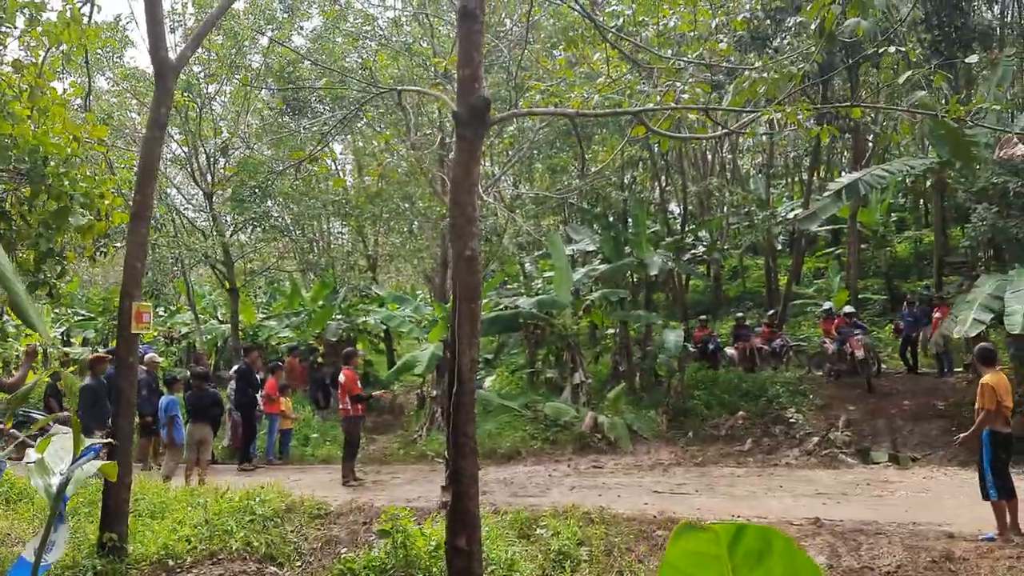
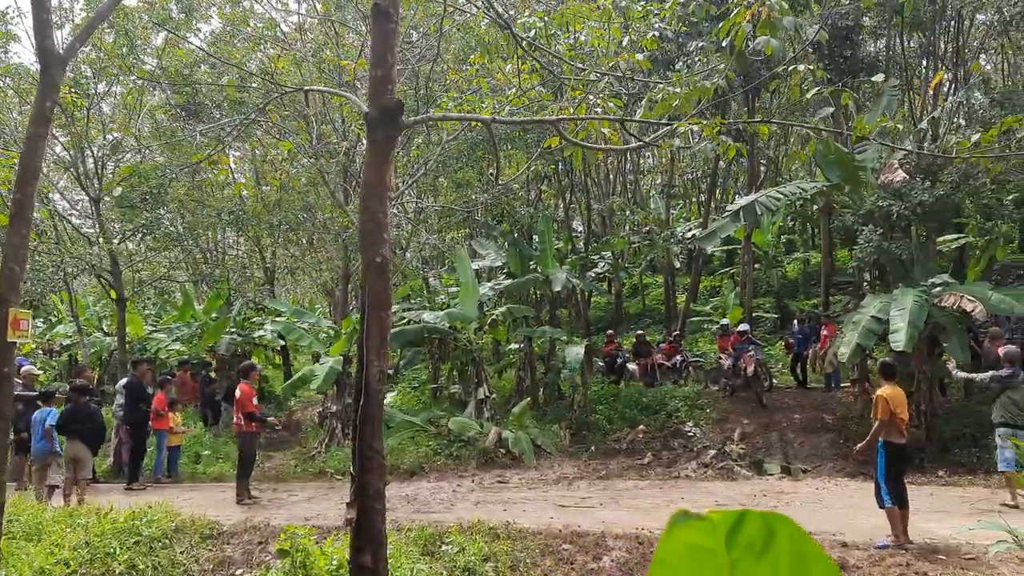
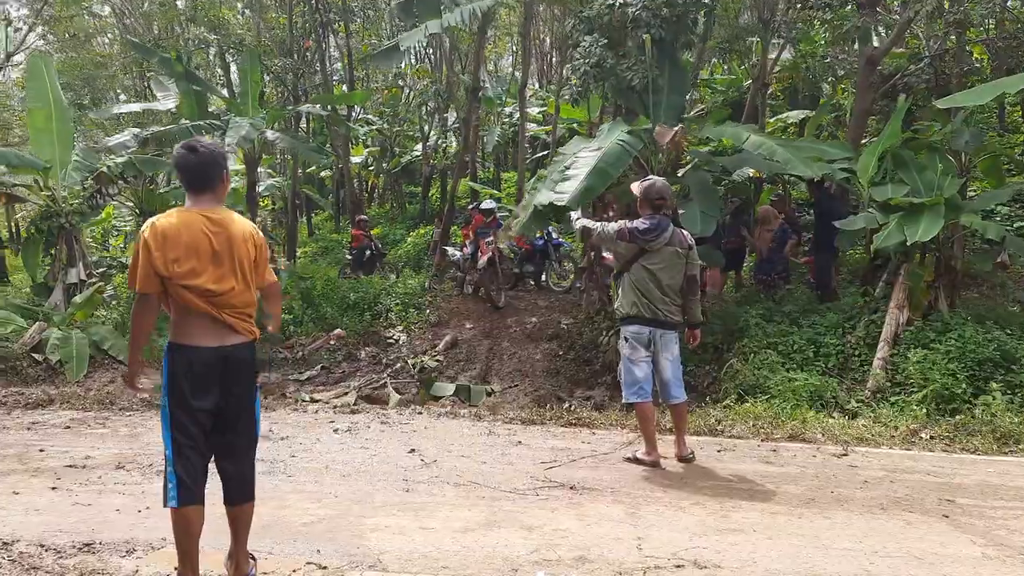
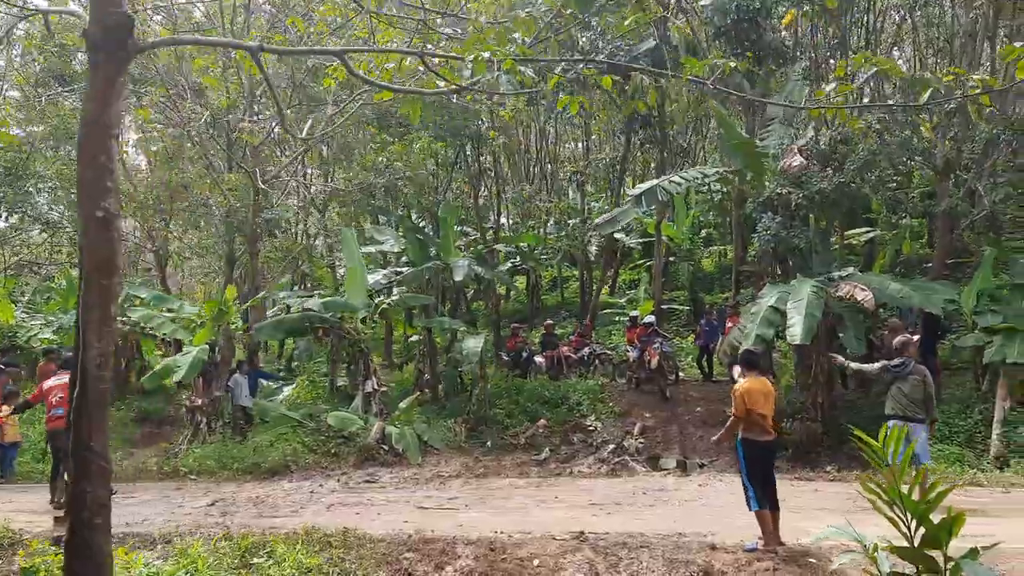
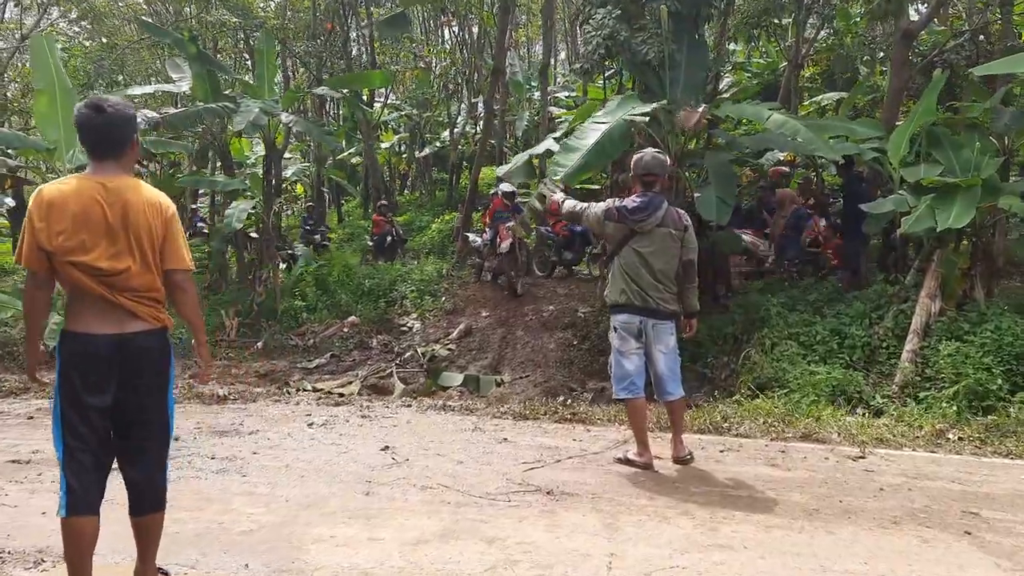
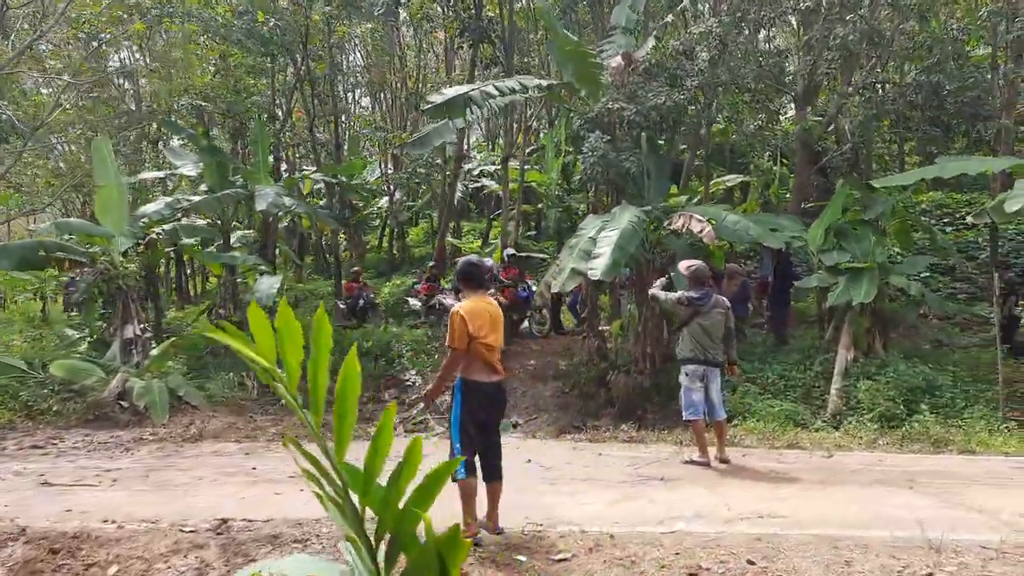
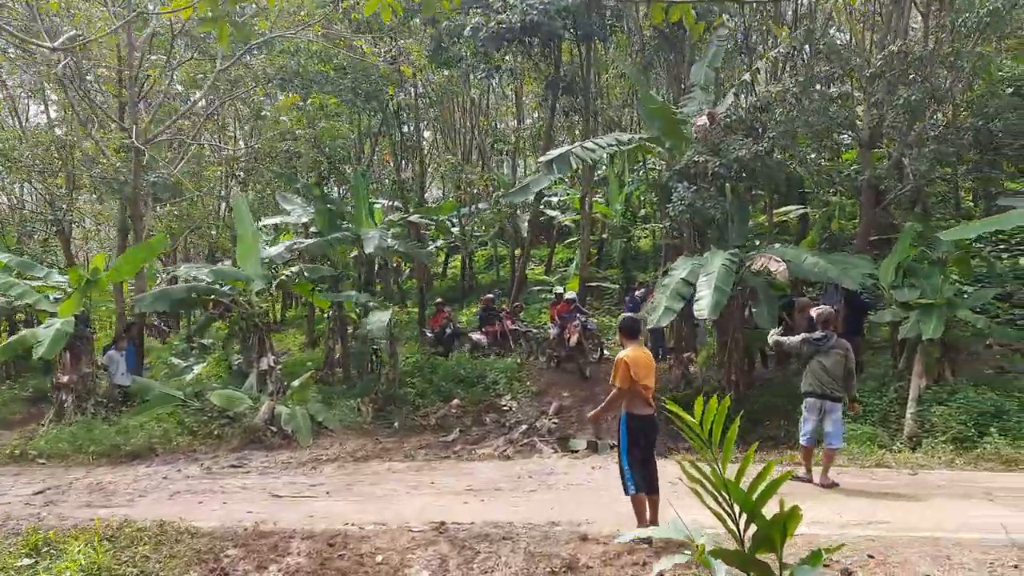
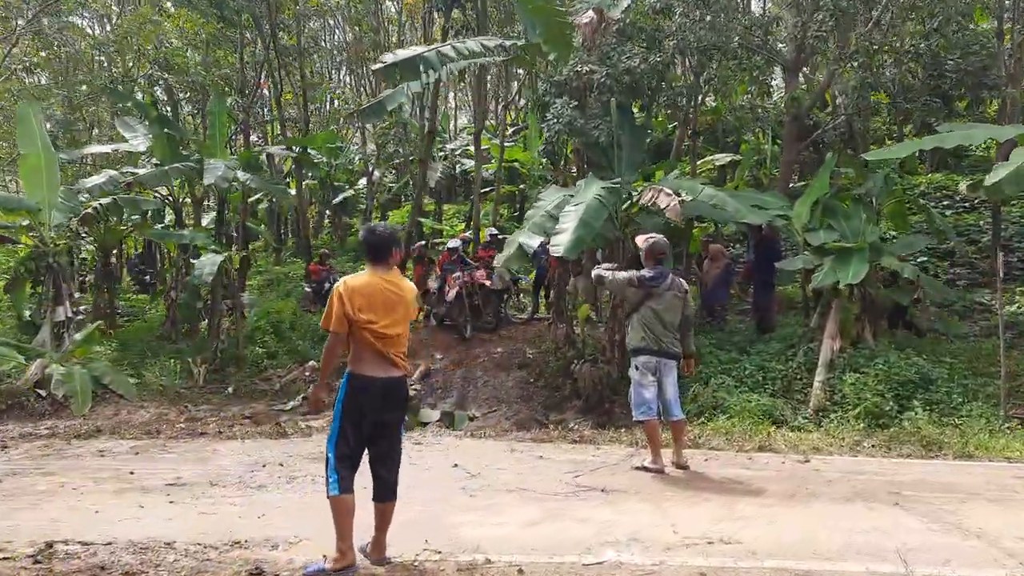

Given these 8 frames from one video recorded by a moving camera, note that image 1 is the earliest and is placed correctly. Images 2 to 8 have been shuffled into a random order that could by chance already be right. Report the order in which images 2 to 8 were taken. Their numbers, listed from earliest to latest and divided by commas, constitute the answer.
2, 4, 7, 6, 8, 3, 5
